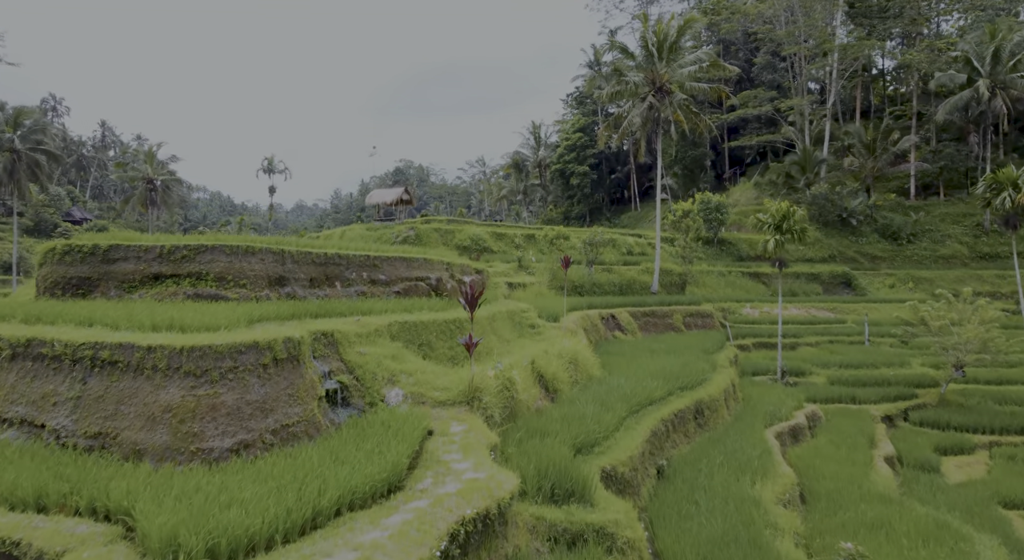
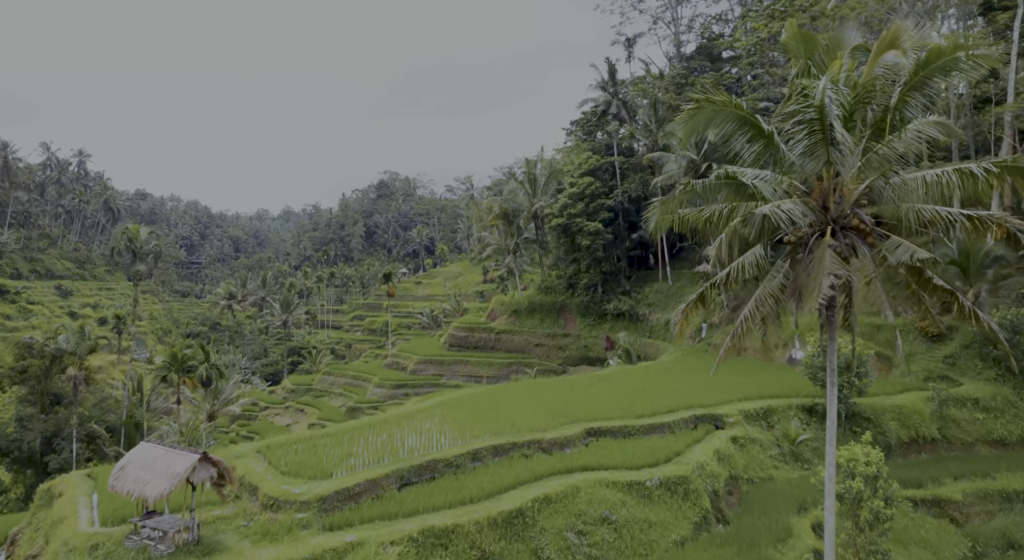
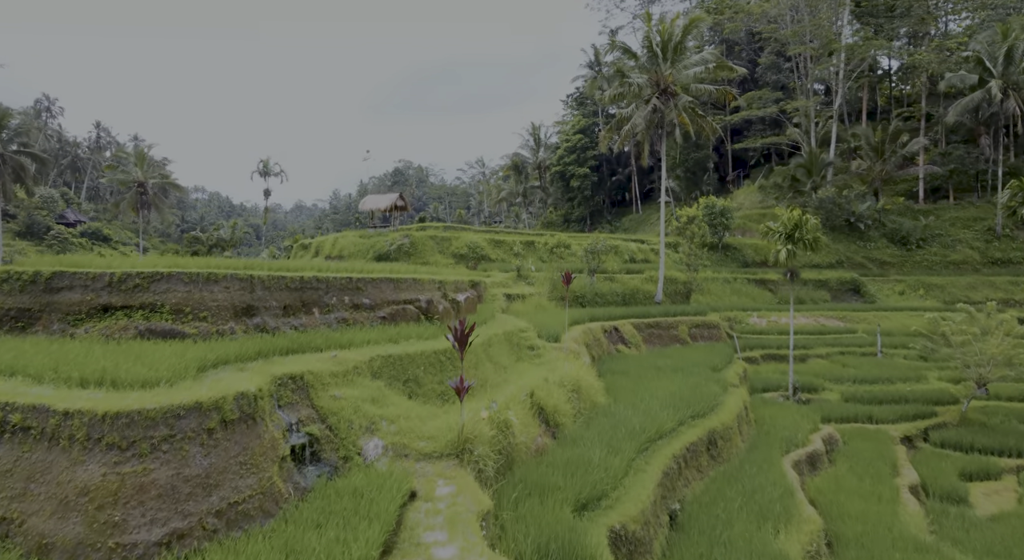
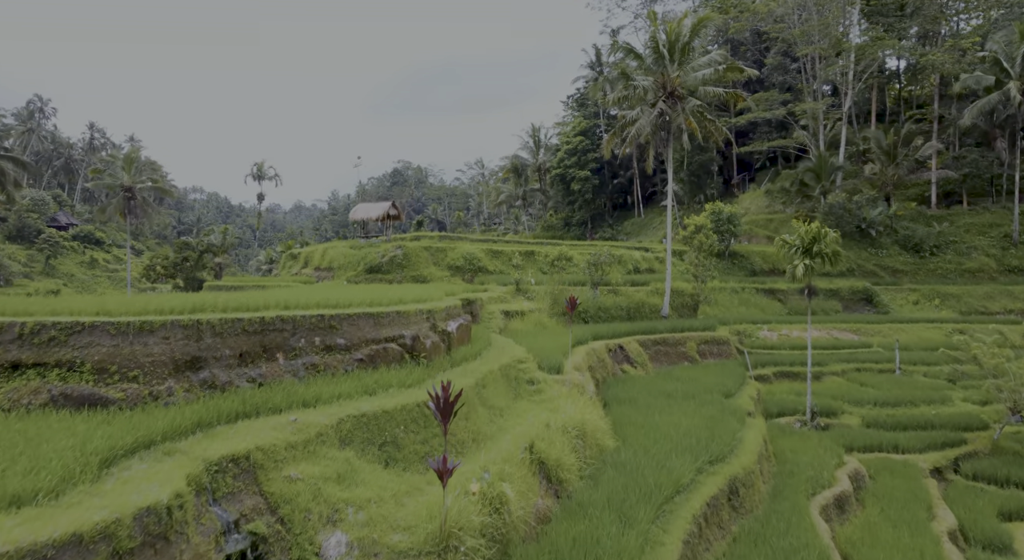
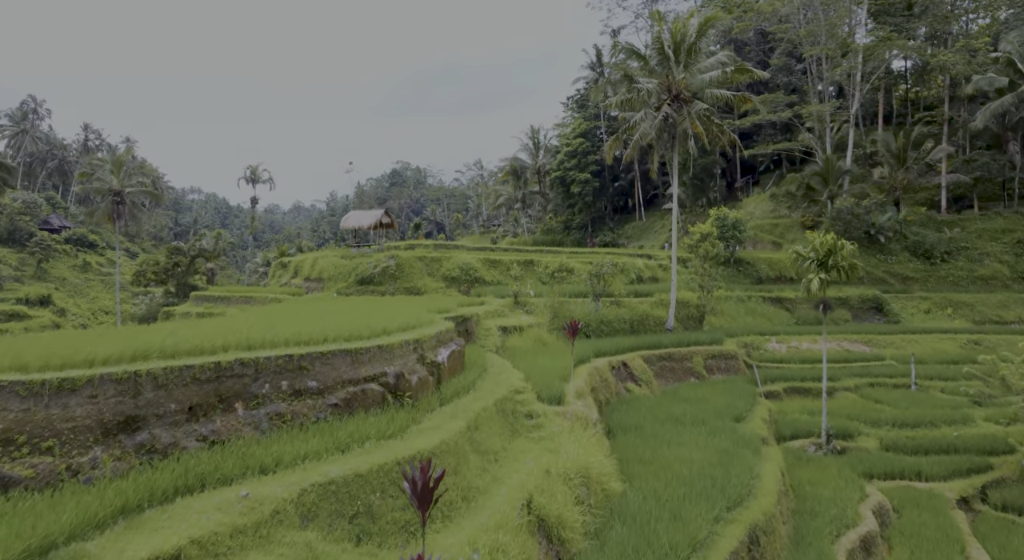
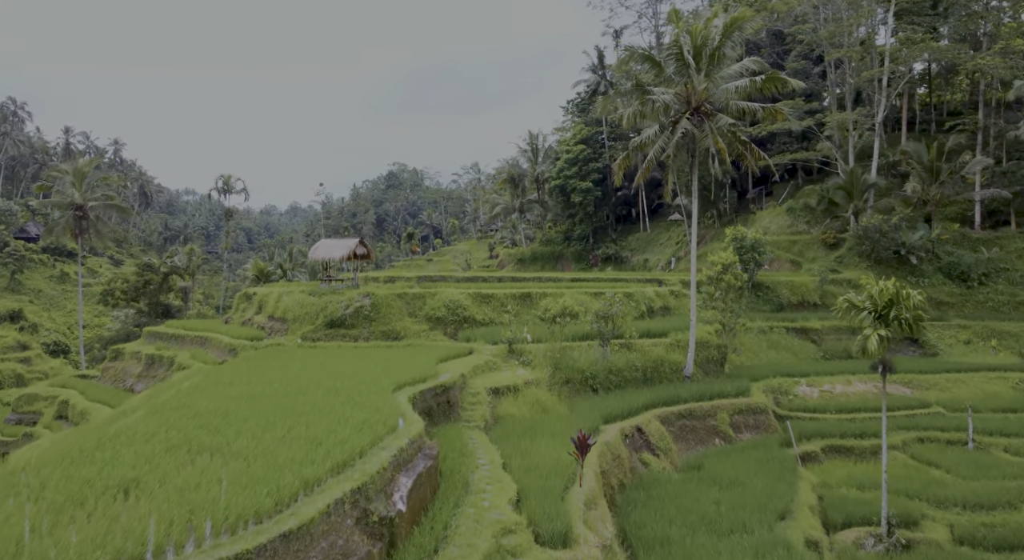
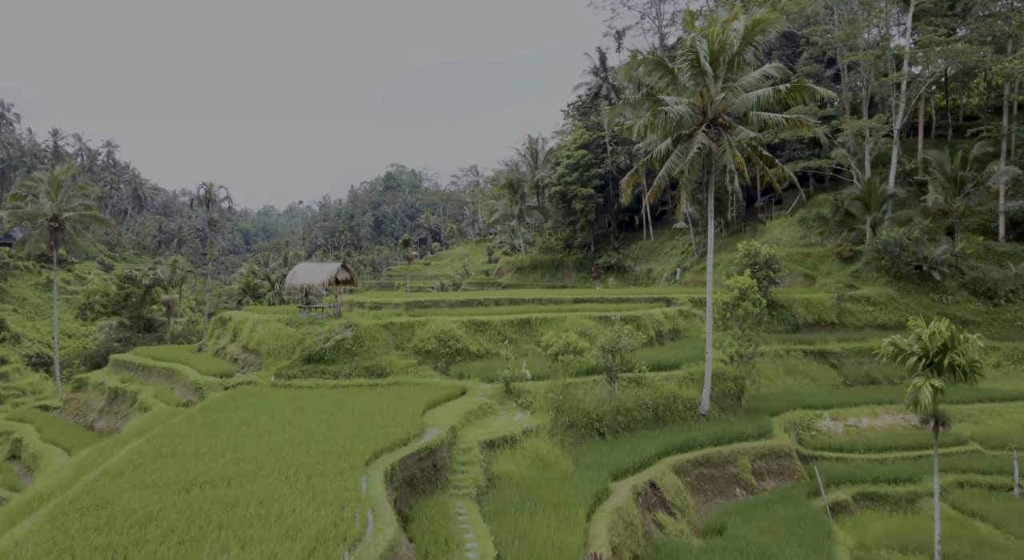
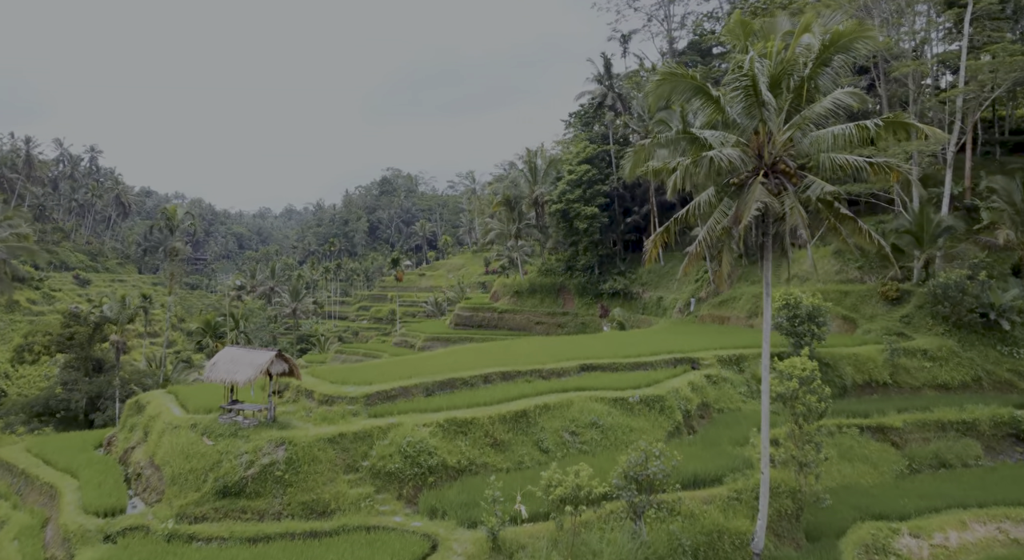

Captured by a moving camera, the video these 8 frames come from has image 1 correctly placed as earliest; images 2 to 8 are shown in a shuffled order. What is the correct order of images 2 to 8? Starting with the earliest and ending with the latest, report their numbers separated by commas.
3, 4, 5, 6, 7, 8, 2
